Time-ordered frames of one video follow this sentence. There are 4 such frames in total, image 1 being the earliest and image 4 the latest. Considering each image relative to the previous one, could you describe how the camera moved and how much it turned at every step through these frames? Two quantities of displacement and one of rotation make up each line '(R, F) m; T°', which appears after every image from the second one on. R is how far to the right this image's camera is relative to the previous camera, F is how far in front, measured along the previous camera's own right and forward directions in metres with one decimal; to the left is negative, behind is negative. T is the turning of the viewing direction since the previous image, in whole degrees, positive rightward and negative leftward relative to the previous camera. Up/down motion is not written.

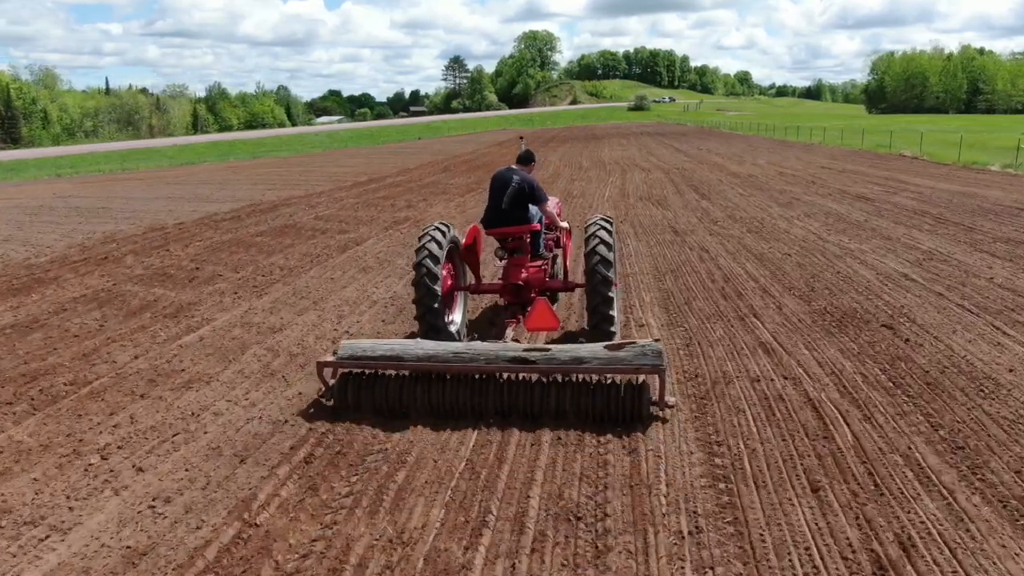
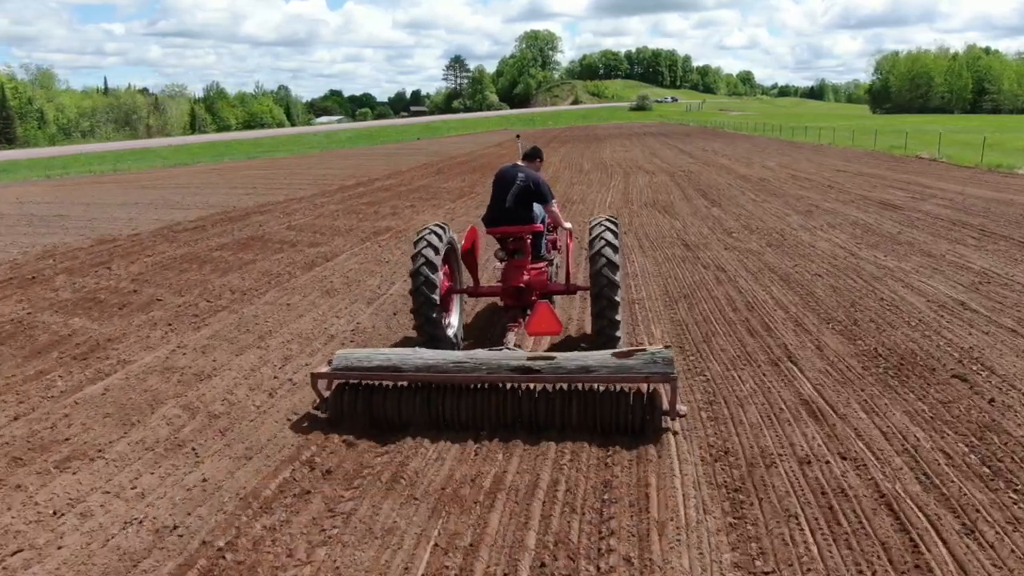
(+0.1, +1.3) m; 0°
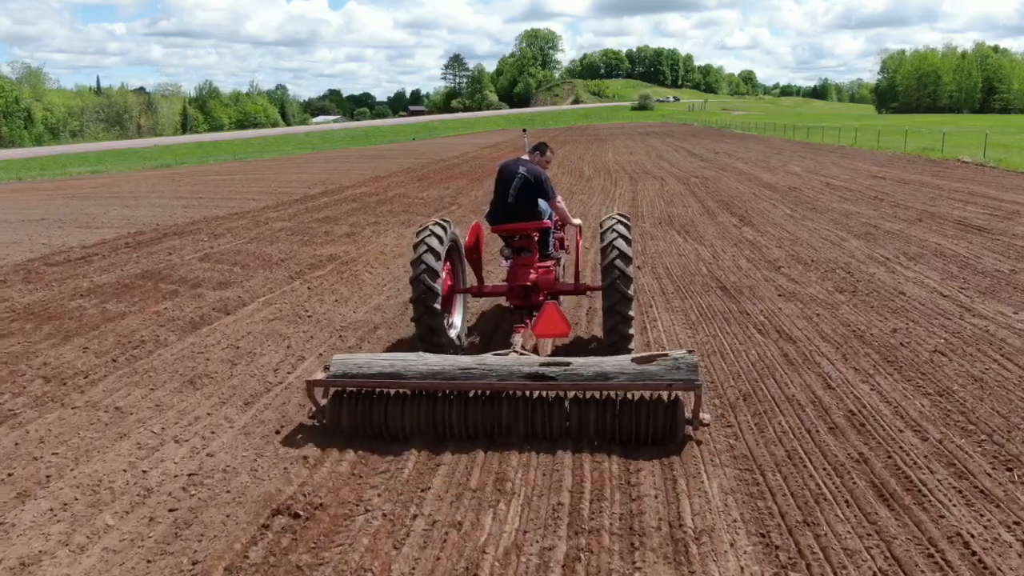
(+0.3, +2.8) m; 0°
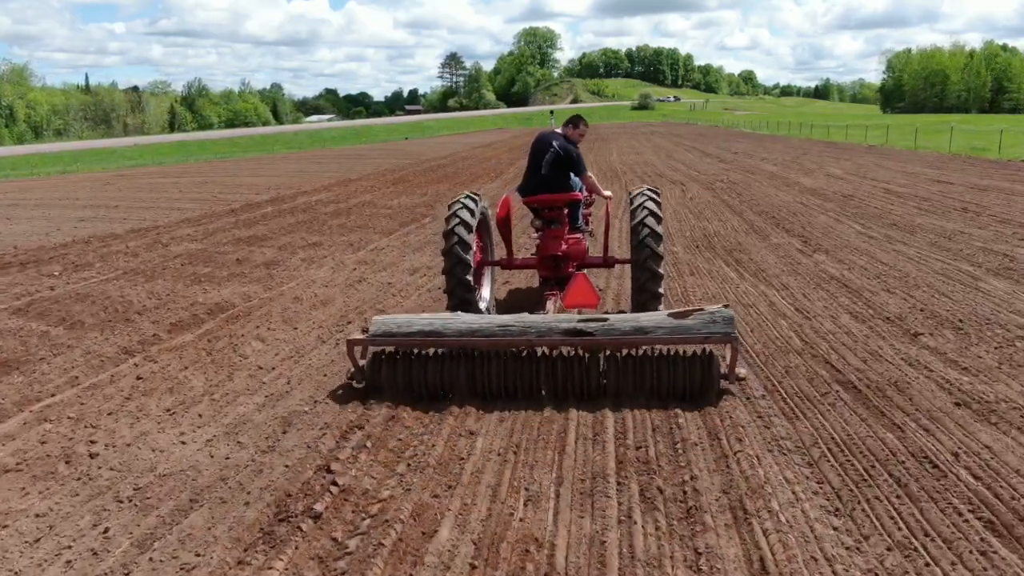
(+0.2, +3.3) m; 0°
